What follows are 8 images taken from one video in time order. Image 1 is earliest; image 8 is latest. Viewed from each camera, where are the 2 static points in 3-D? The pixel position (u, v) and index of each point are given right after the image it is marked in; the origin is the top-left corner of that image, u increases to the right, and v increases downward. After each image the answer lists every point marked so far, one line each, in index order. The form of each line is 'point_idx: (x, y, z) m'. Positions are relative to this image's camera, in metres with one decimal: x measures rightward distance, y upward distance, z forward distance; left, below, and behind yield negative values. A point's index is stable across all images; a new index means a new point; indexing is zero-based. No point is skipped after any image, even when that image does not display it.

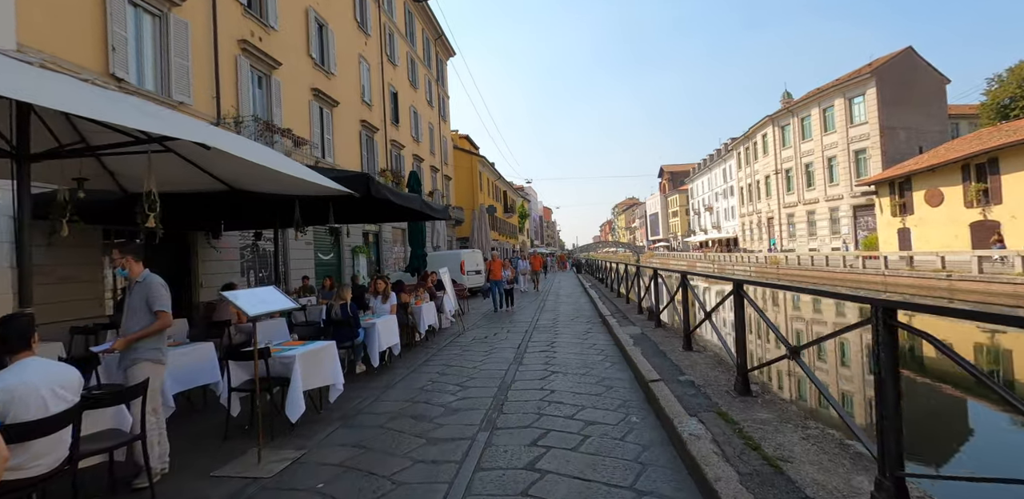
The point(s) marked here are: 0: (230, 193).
0: (-4.2, +0.8, +7.2) m
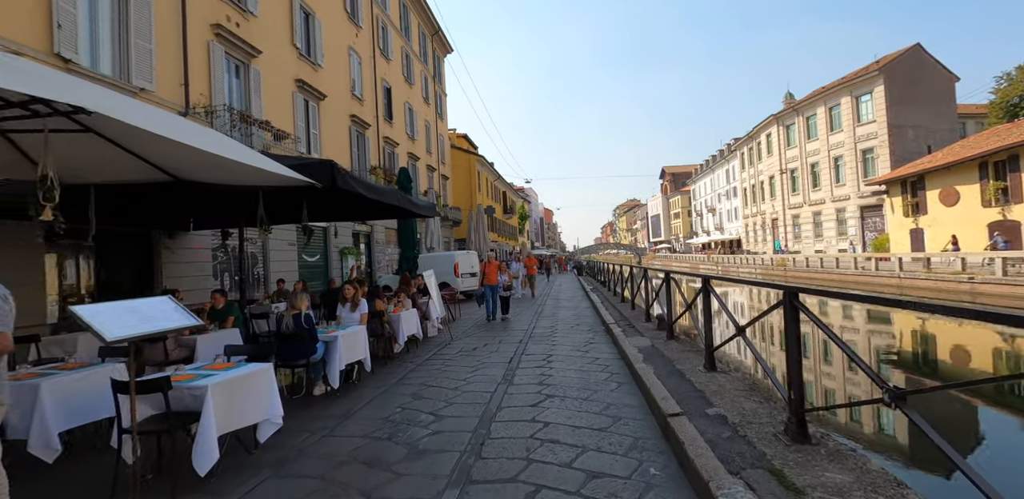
0: (-4.3, +0.9, +6.2) m
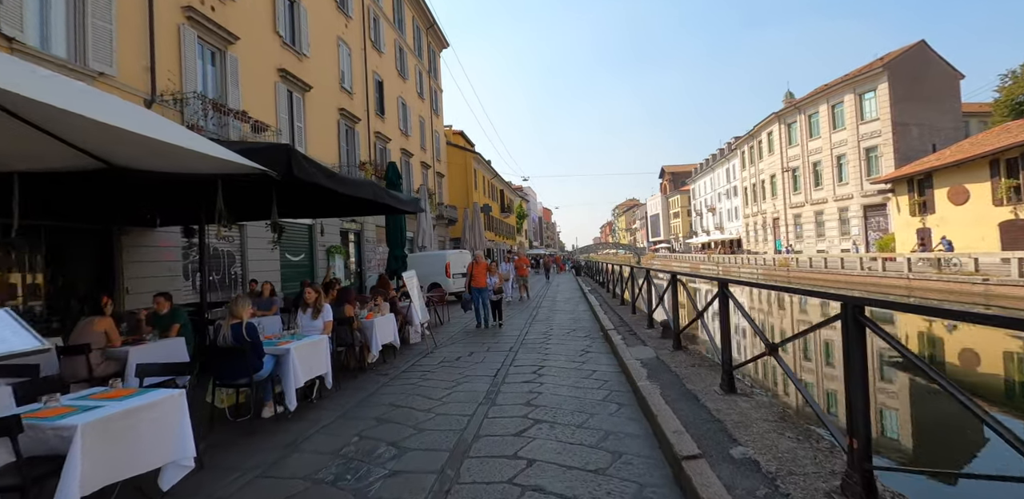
0: (-4.4, +0.9, +5.5) m
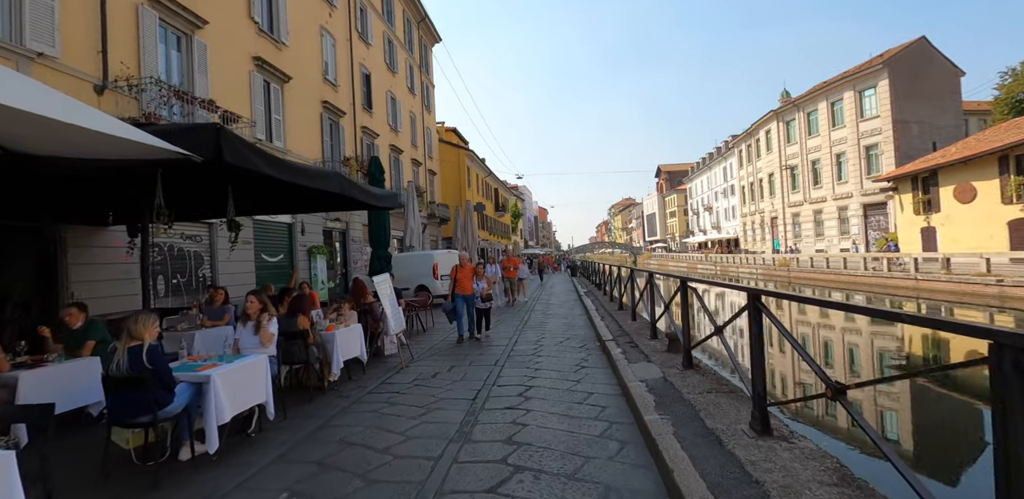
0: (-4.6, +0.9, +4.6) m
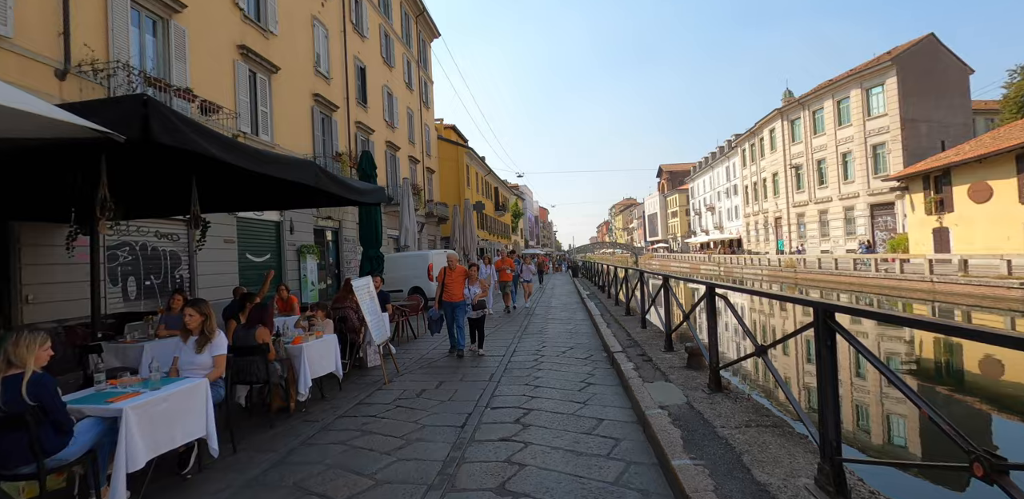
0: (-4.7, +0.9, +3.8) m
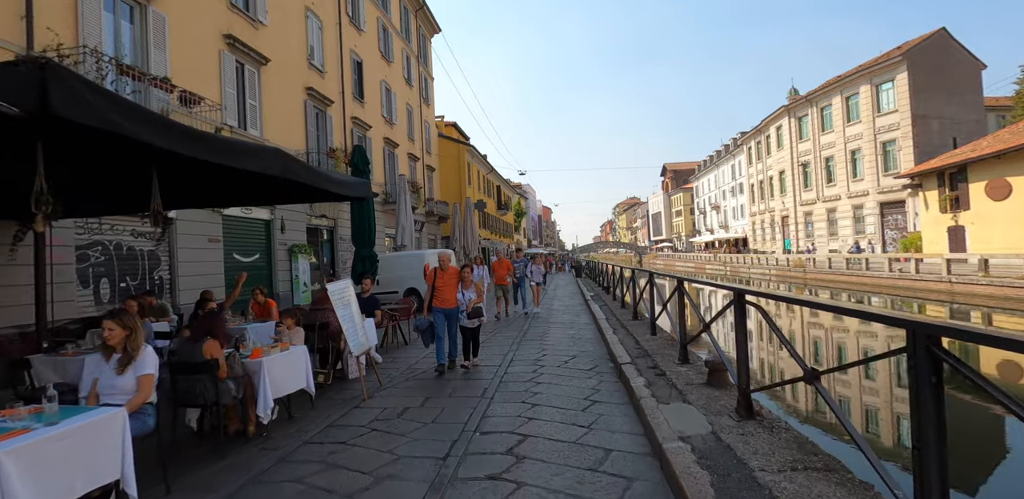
0: (-4.7, +0.9, +3.2) m
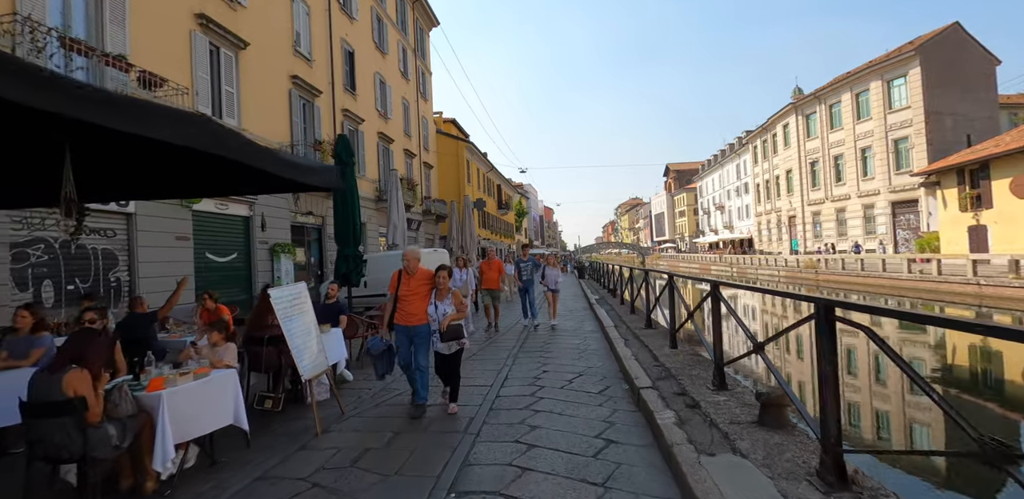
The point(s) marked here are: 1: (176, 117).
0: (-4.8, +0.9, +2.2) m
1: (-2.4, +0.9, +3.3) m
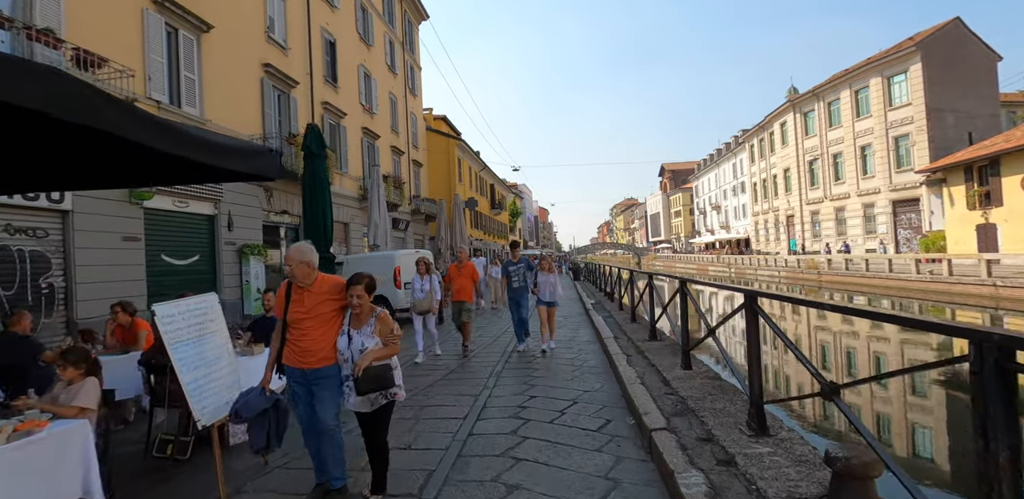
0: (-5.0, +0.9, +1.1) m
1: (-2.6, +0.9, +2.2) m
